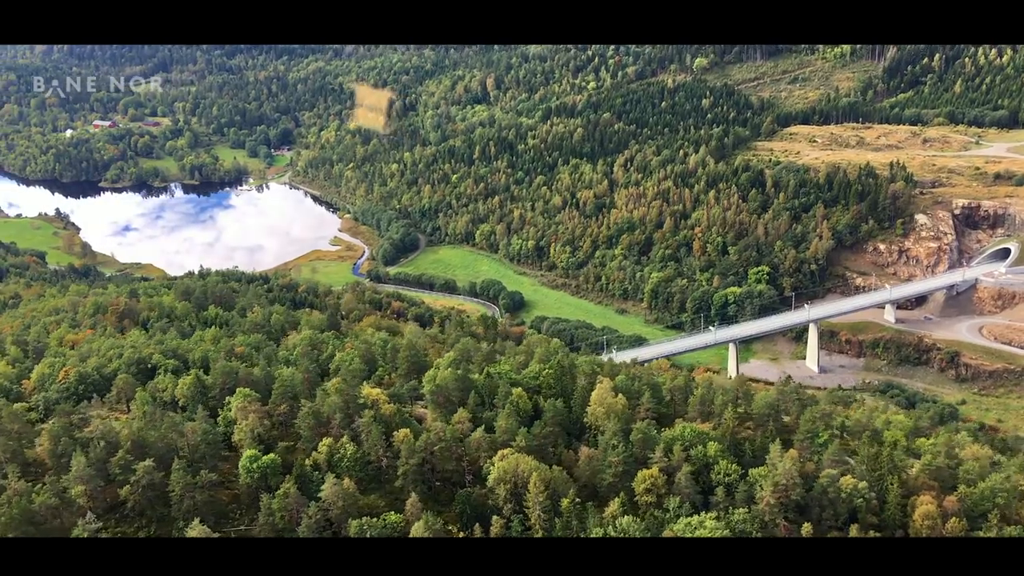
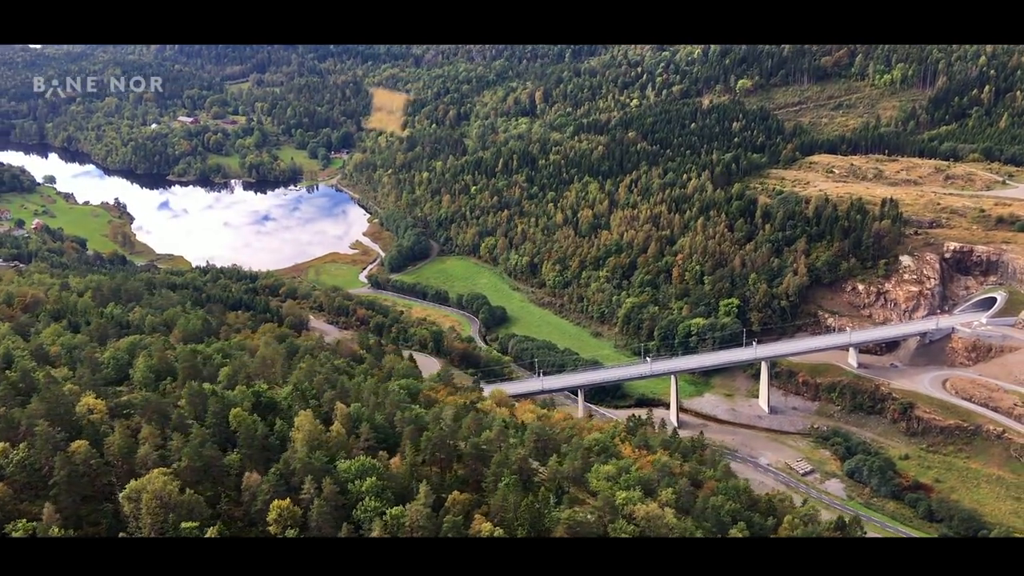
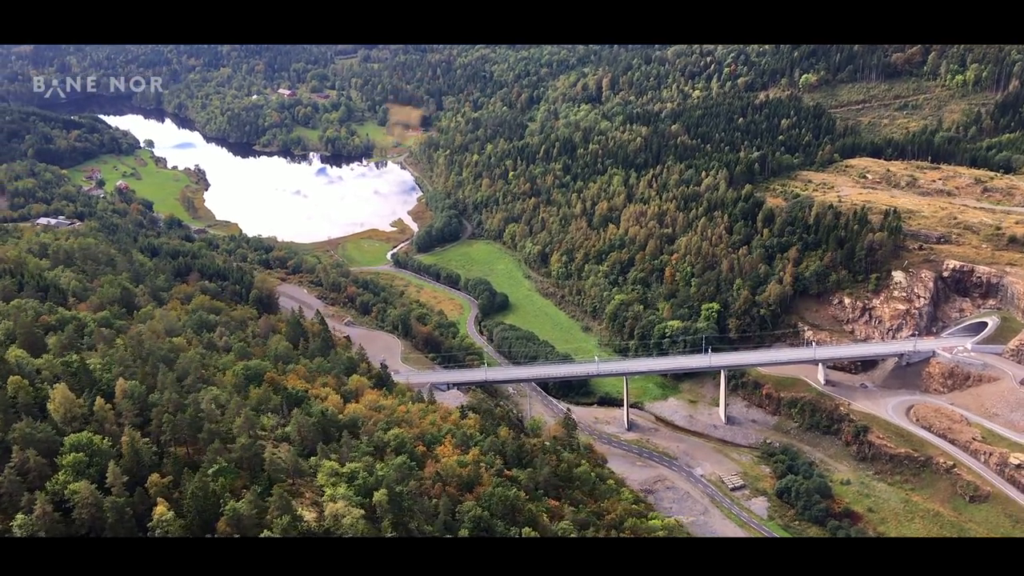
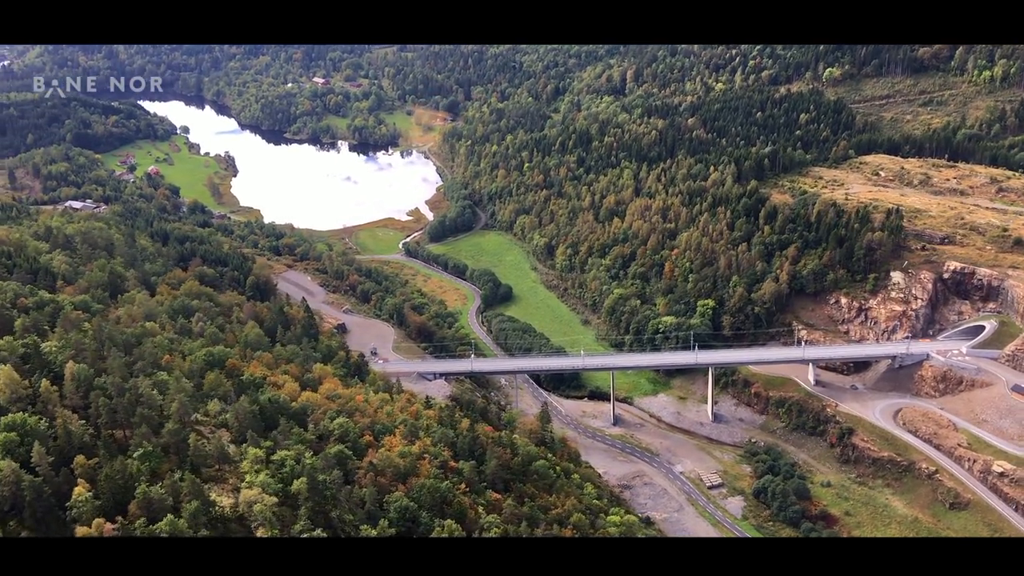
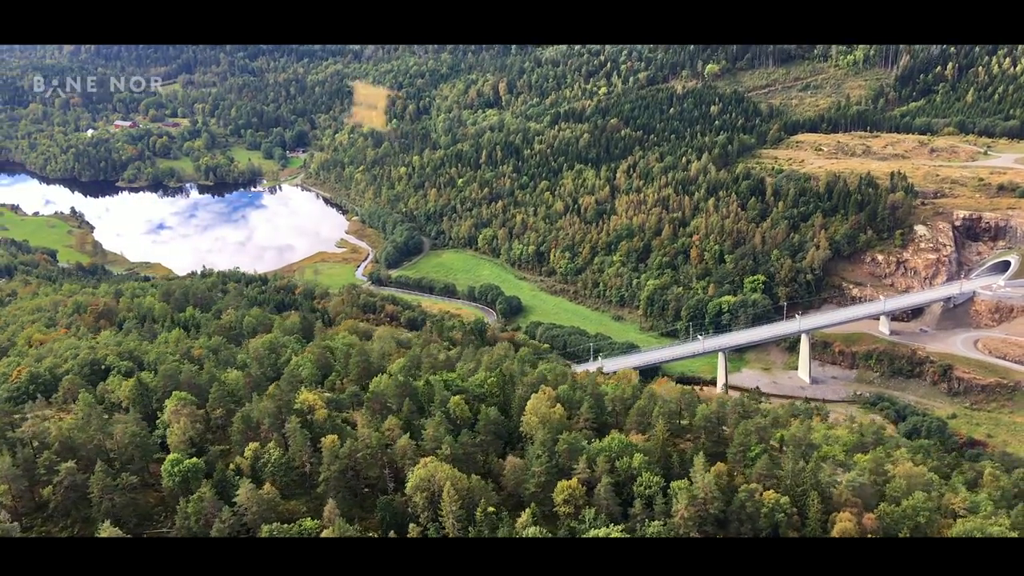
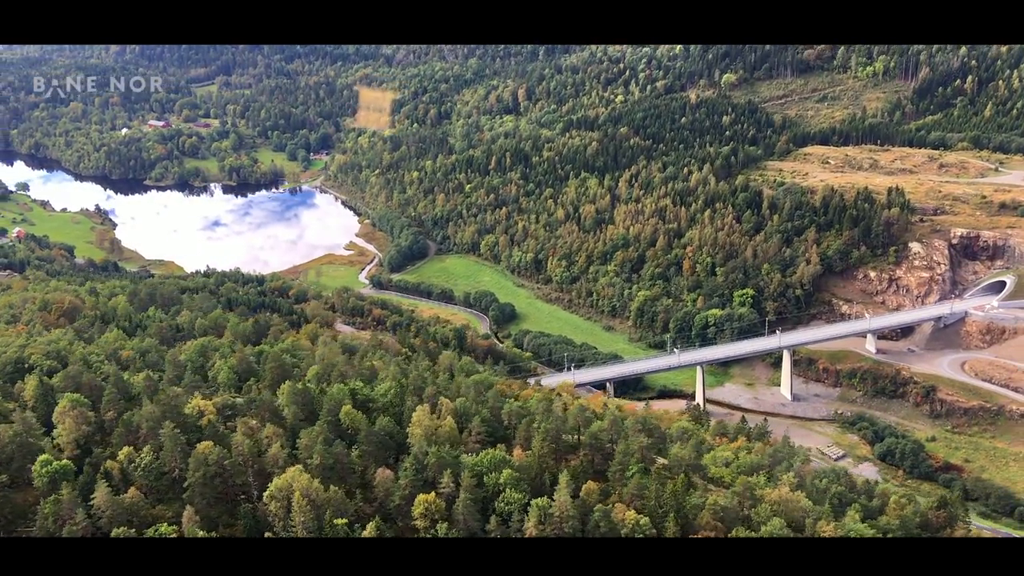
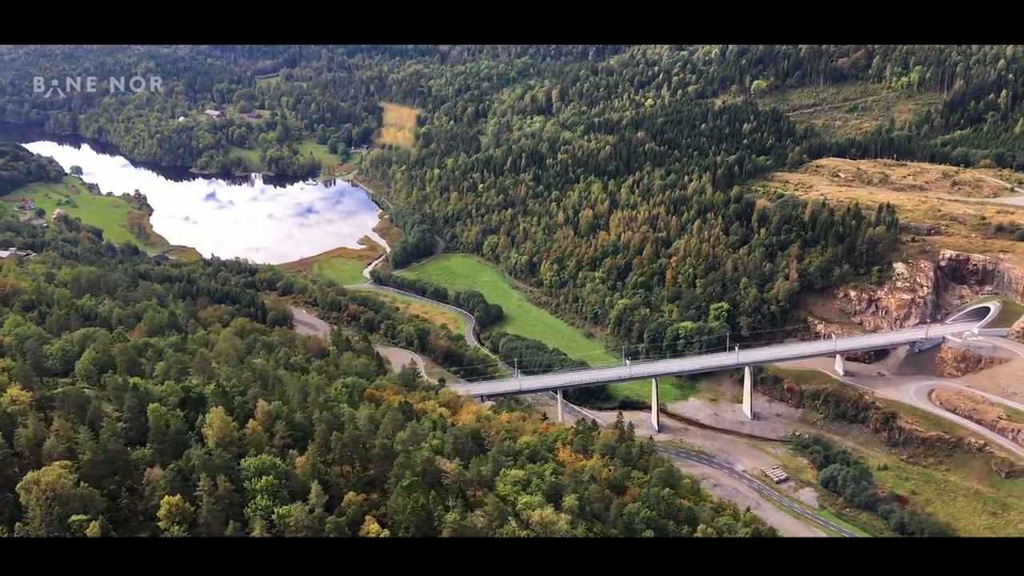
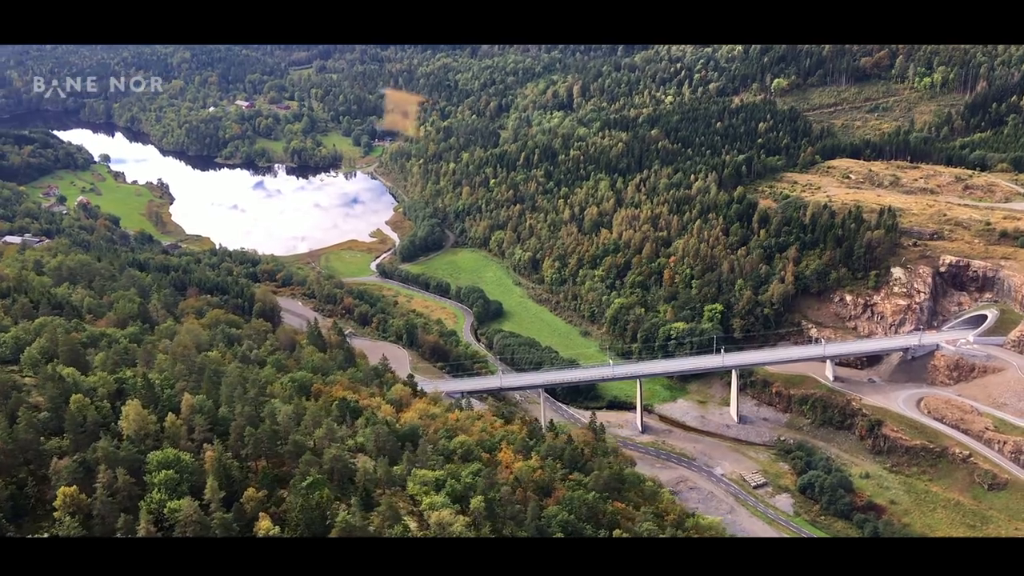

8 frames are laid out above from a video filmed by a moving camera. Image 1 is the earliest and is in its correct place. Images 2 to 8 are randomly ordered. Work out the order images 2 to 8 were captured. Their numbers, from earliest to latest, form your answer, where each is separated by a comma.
5, 6, 2, 7, 8, 3, 4
